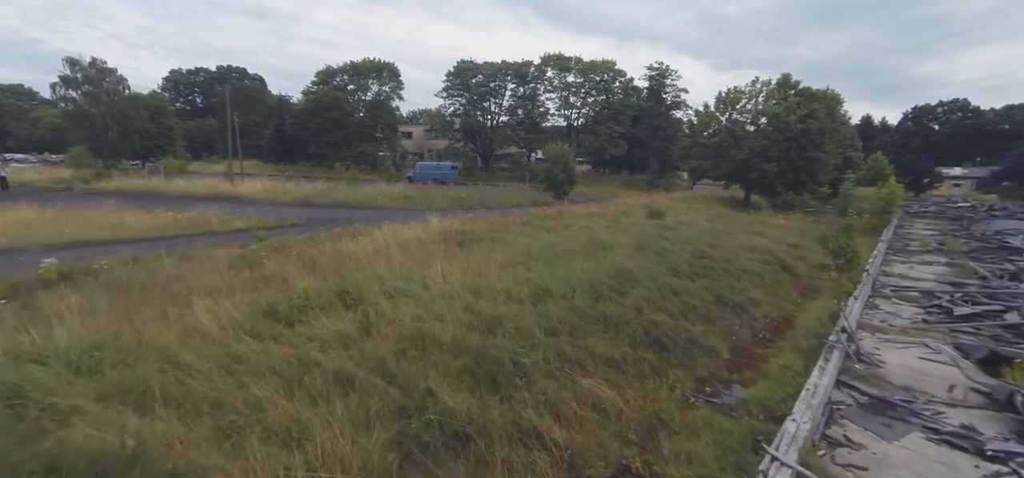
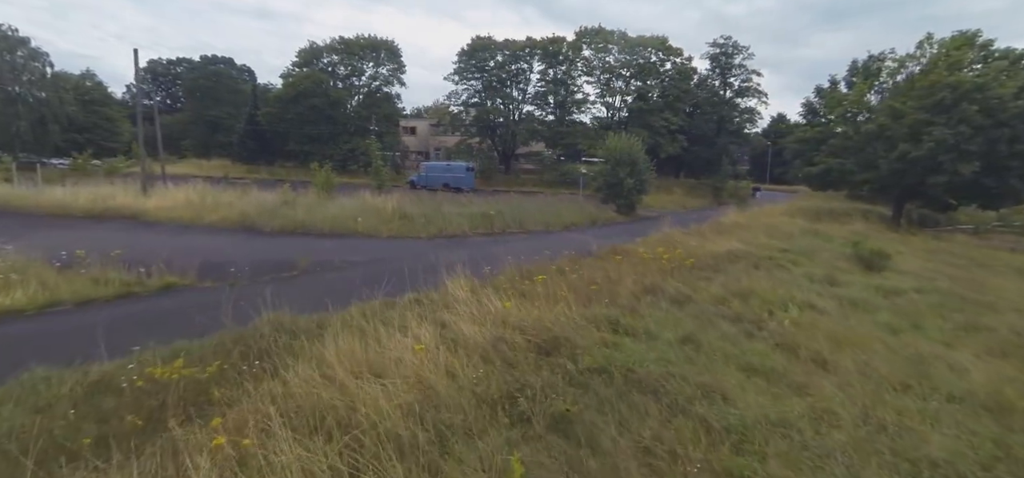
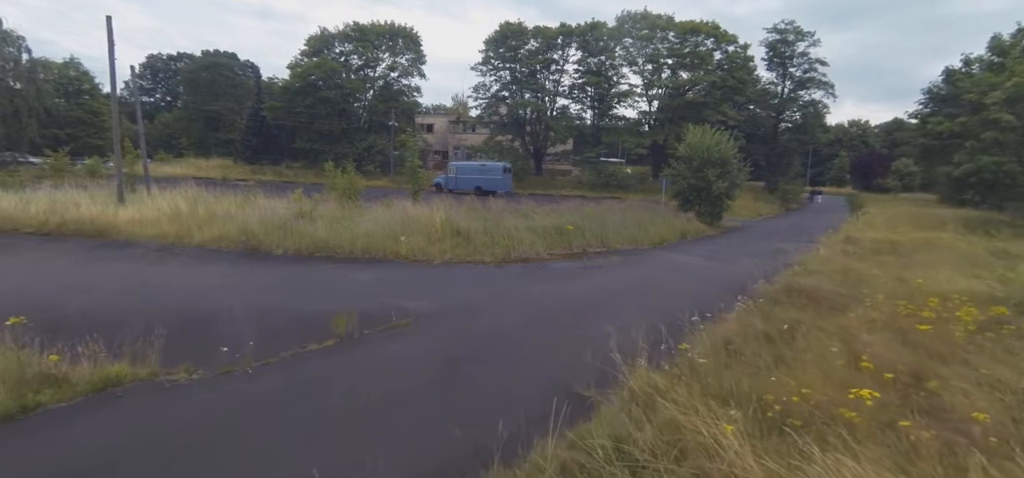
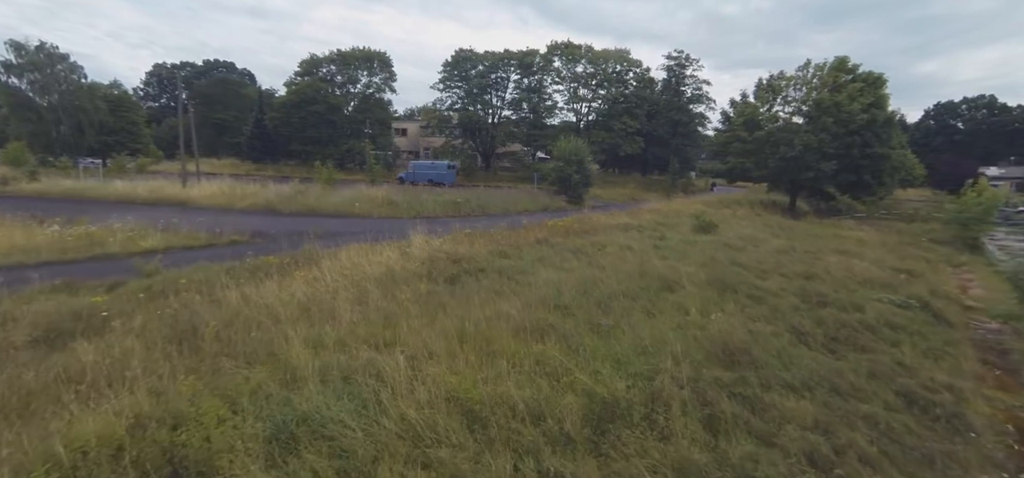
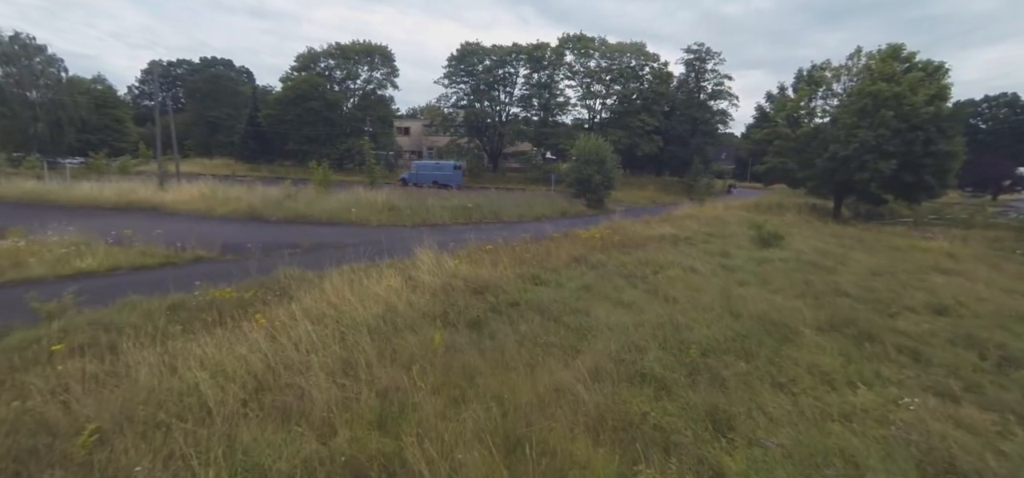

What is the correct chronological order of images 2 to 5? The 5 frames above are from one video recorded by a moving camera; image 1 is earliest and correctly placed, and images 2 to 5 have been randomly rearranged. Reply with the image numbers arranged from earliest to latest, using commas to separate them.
4, 5, 2, 3
